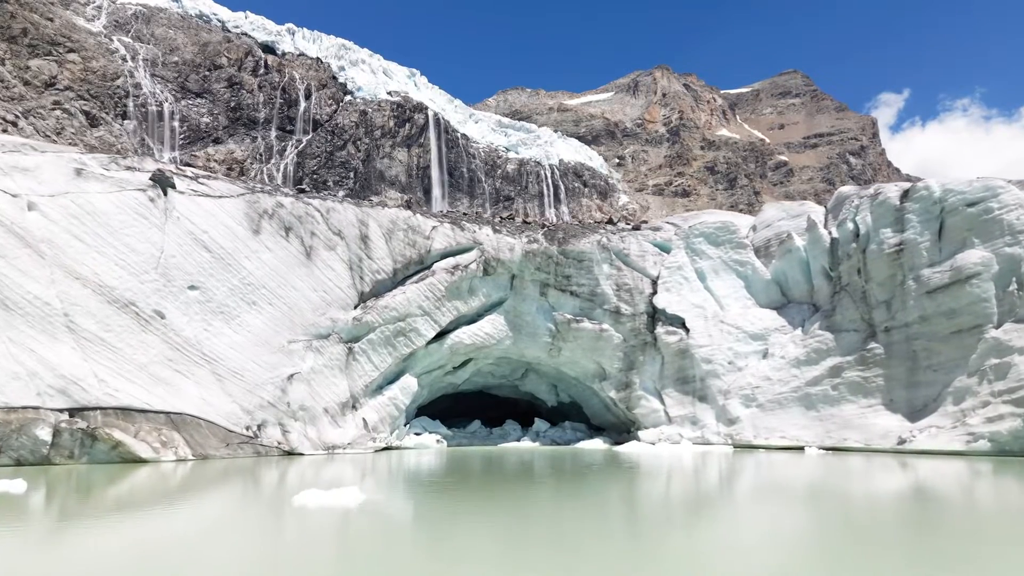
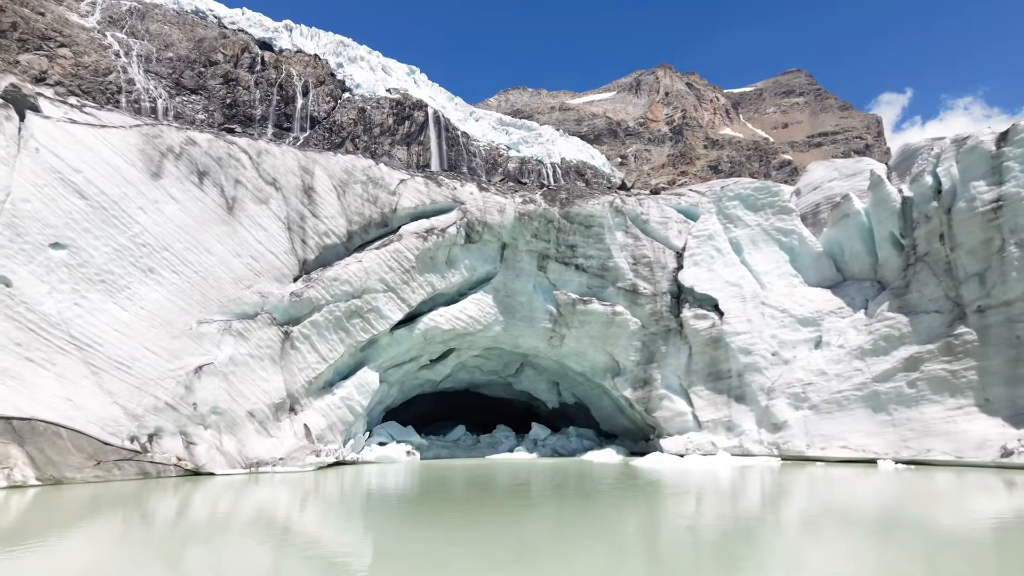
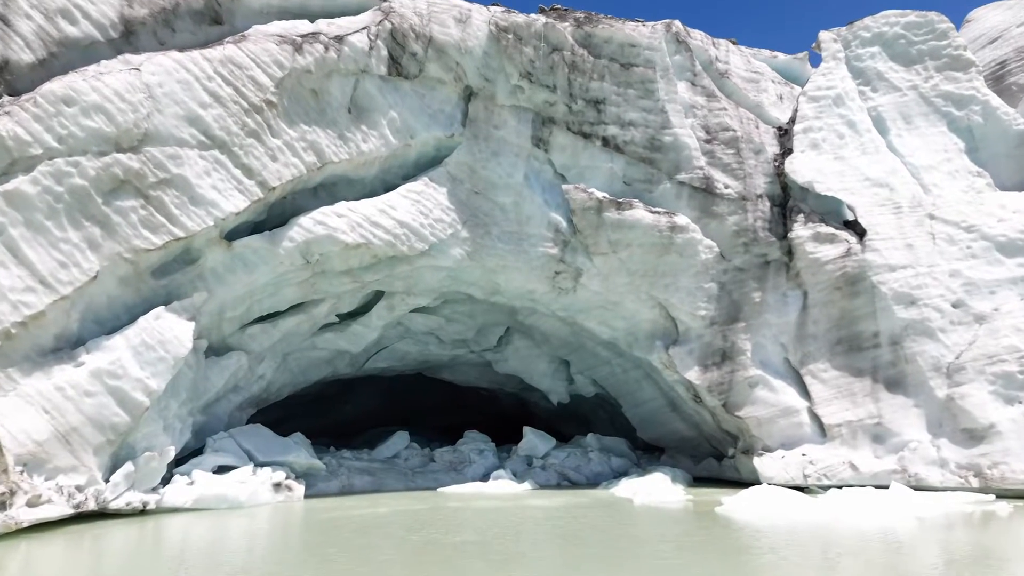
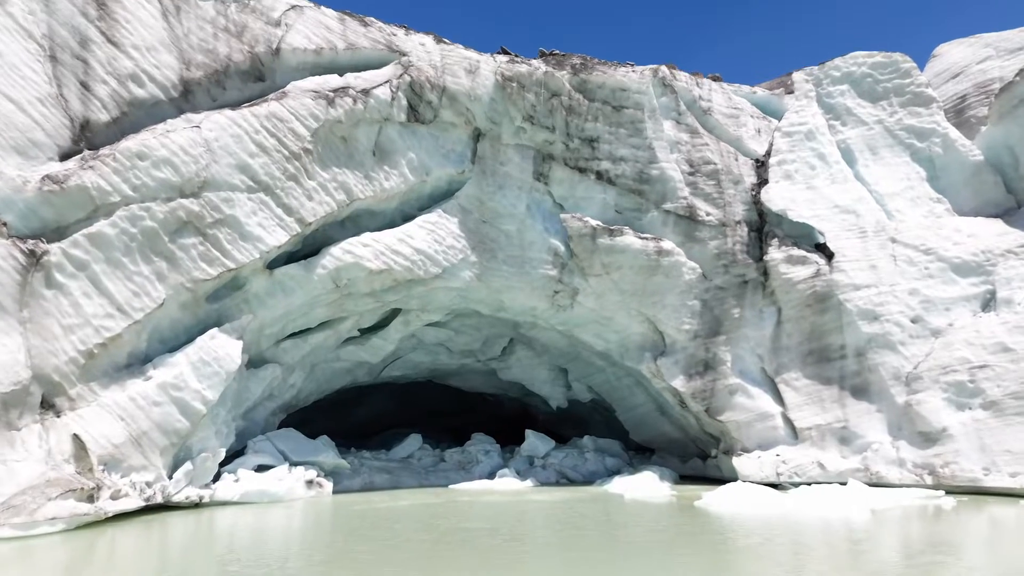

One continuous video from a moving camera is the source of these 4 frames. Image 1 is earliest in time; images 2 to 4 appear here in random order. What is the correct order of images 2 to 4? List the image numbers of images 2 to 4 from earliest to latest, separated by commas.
2, 4, 3
